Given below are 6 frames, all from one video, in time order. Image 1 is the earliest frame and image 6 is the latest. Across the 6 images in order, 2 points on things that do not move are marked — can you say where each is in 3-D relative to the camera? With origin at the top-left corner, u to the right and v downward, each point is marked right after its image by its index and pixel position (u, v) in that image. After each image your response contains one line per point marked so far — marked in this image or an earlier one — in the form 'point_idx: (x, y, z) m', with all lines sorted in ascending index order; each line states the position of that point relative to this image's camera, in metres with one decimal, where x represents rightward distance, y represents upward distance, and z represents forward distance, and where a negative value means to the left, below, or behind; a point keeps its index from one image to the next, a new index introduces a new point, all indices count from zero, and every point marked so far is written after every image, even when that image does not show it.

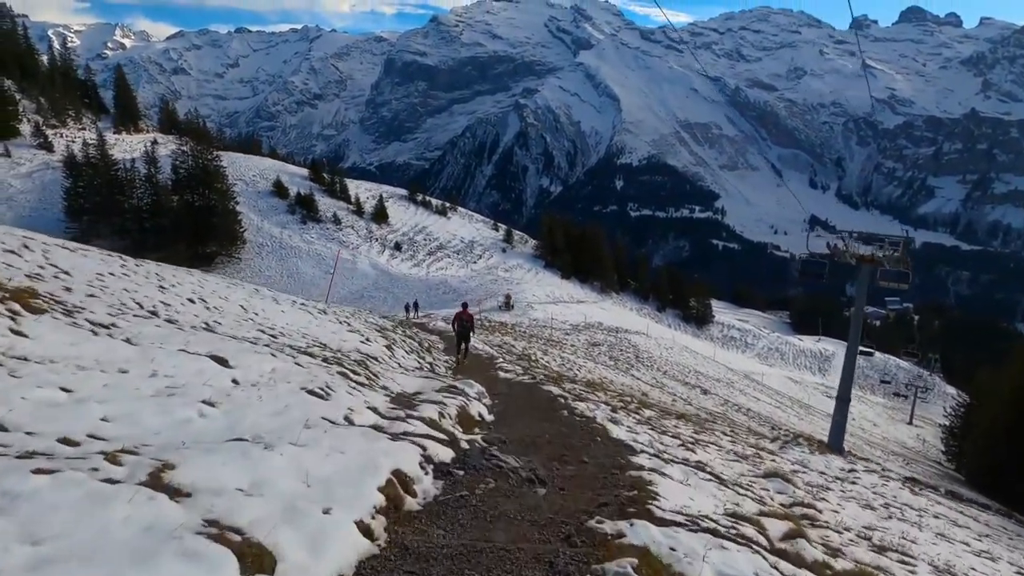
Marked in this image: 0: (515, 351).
0: (+0.1, -2.2, +18.7) m
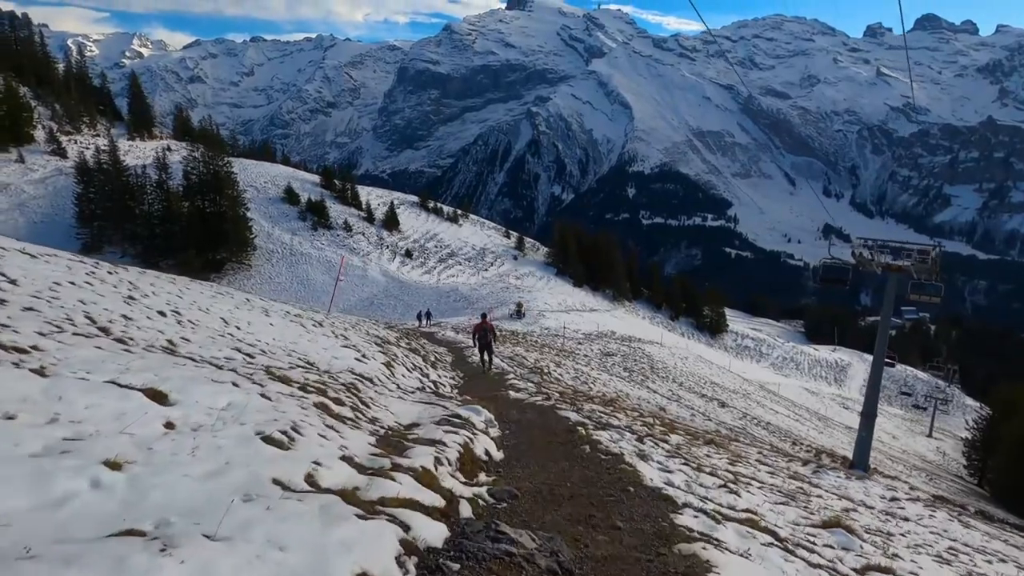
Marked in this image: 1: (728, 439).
0: (+0.4, -2.5, +17.8) m
1: (+6.4, -4.6, +16.2) m
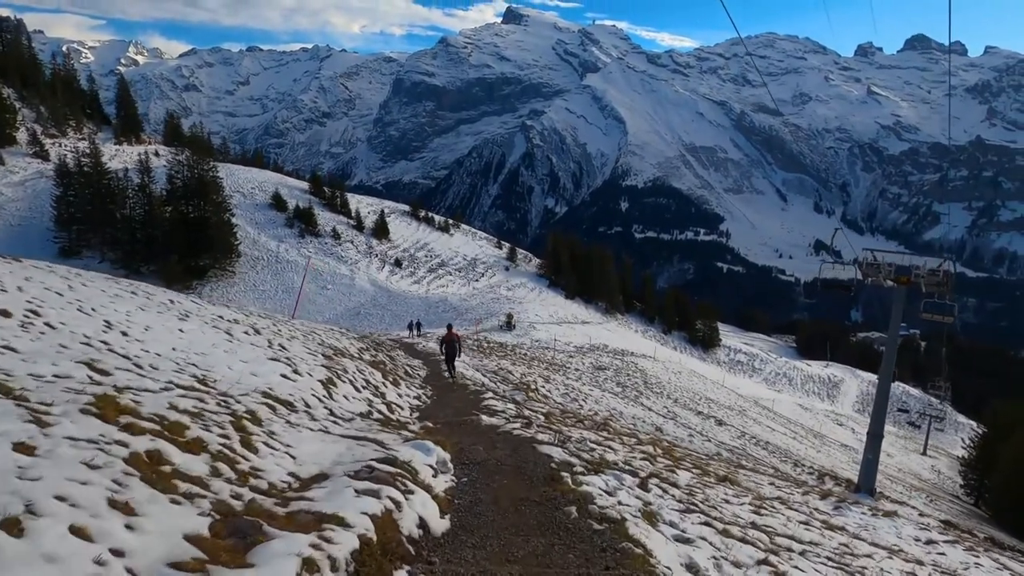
0: (0.0, -2.8, +16.2) m
1: (+5.9, -4.9, +14.6) m
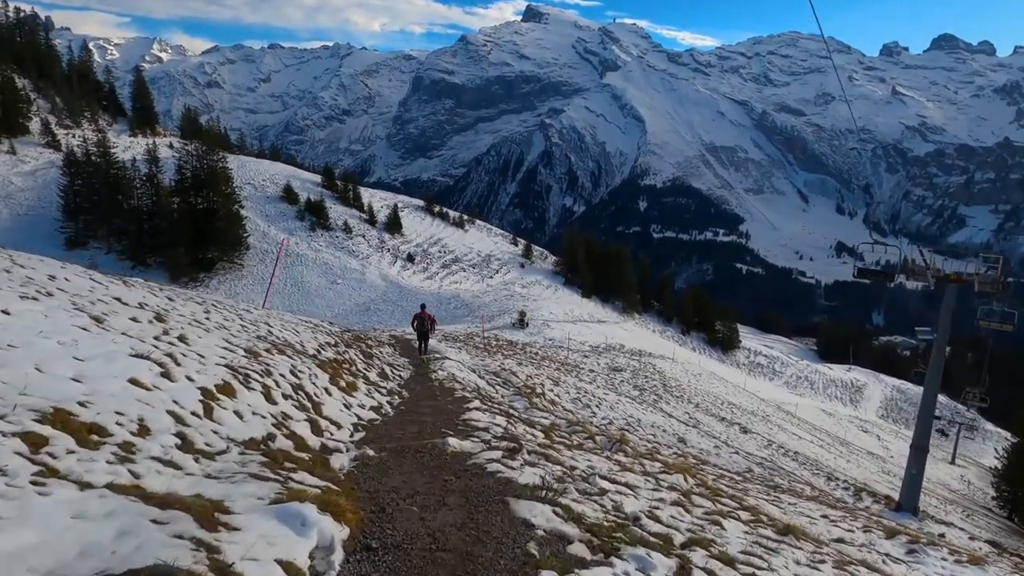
0: (0.0, -2.5, +14.2) m
1: (+5.9, -4.7, +12.4) m
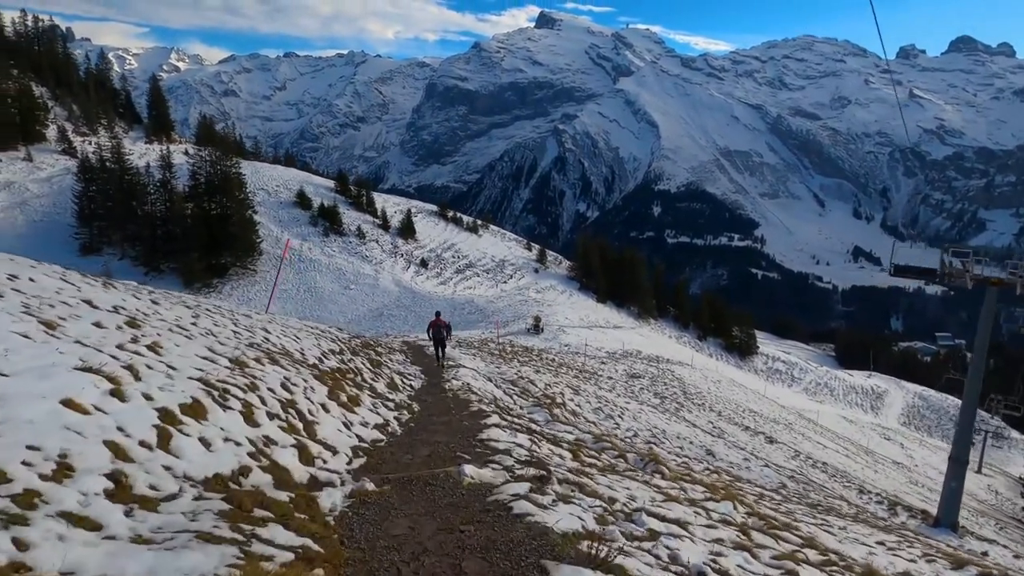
0: (+0.5, -2.6, +13.3) m
1: (+6.3, -4.7, +11.4) m
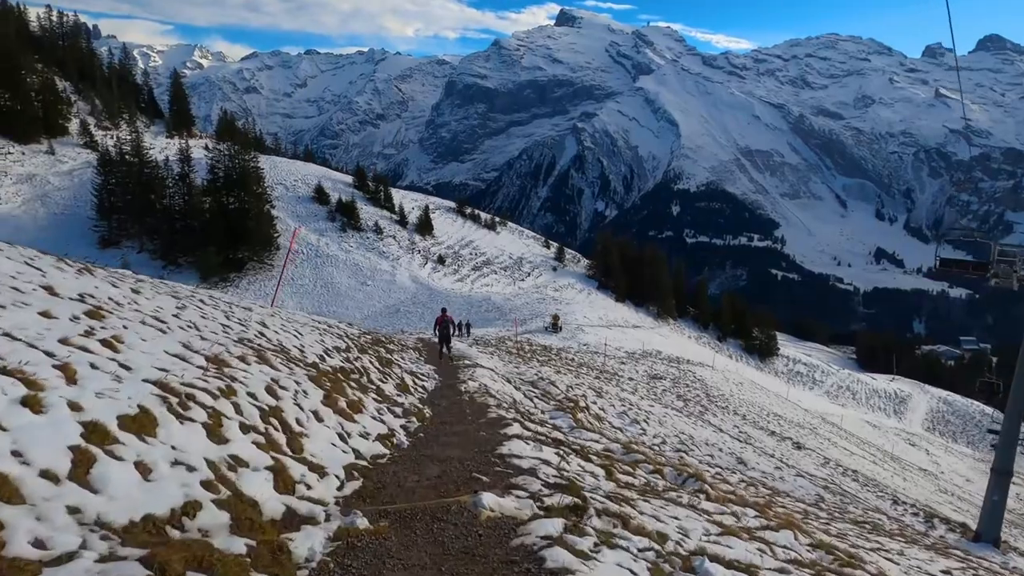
0: (+1.0, -2.4, +12.5) m
1: (+6.7, -4.7, +10.4) m
